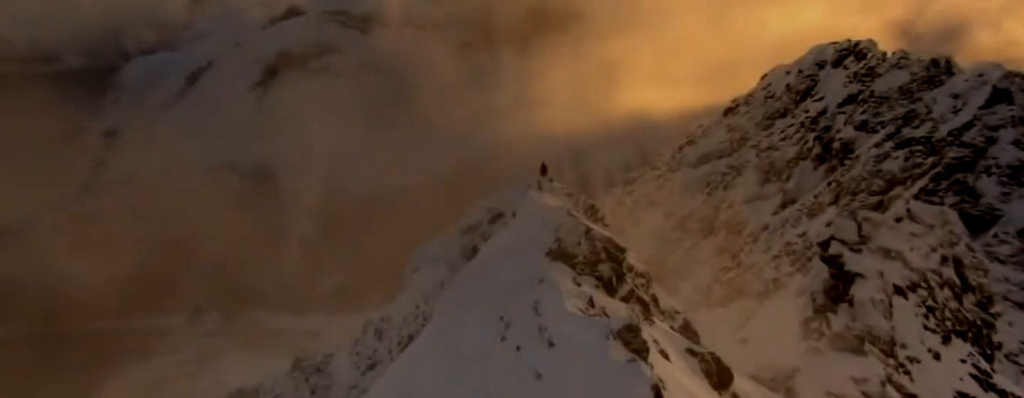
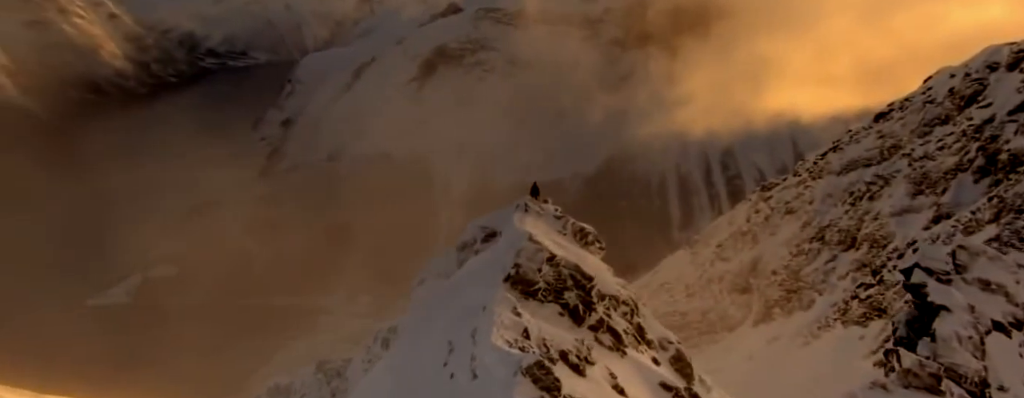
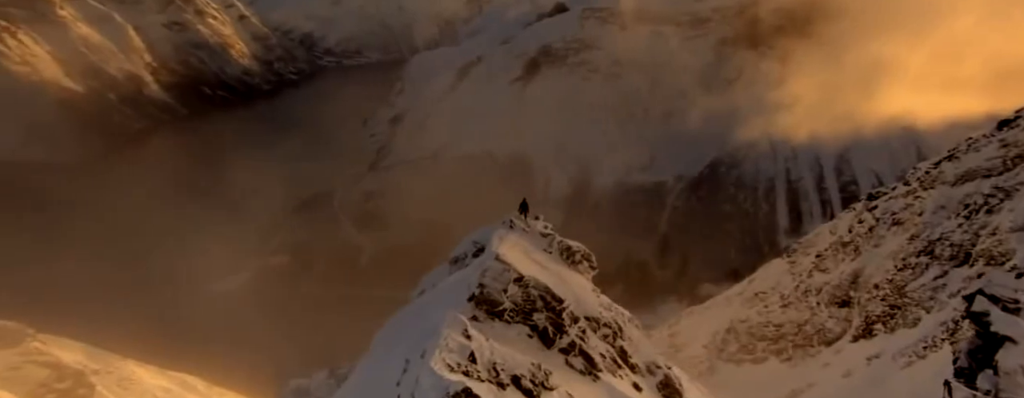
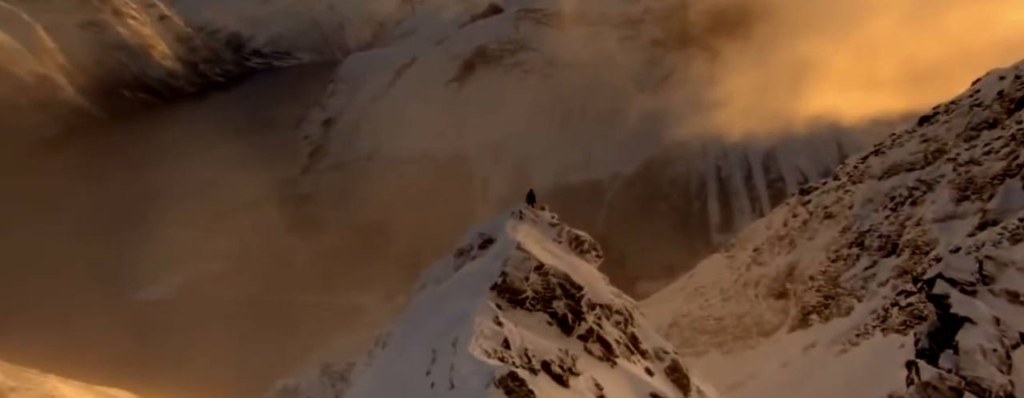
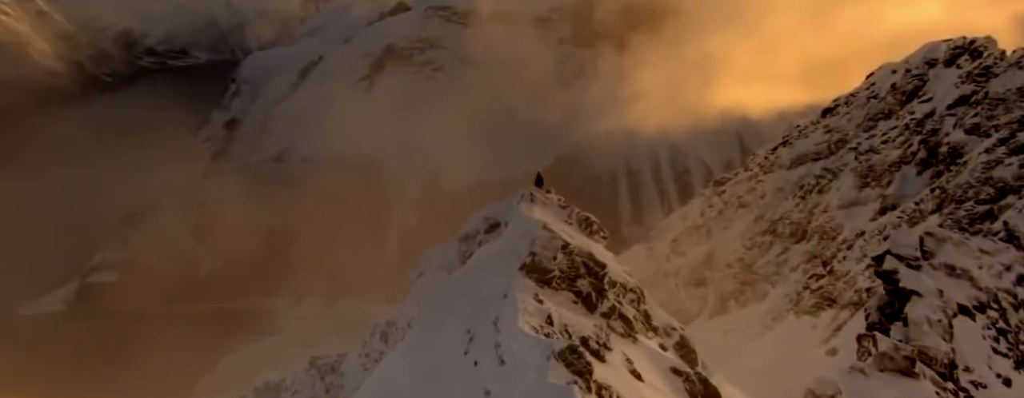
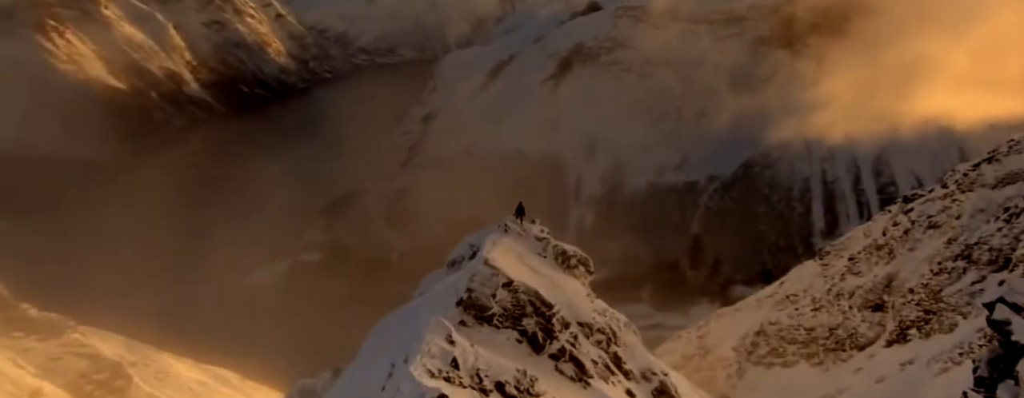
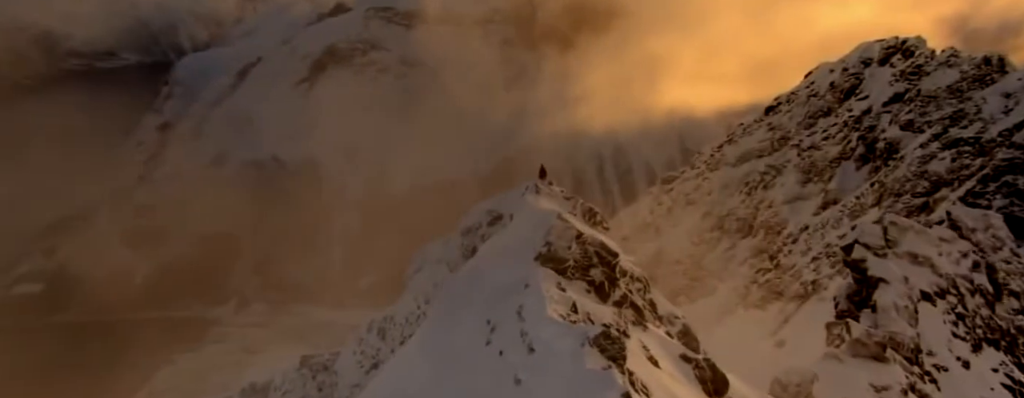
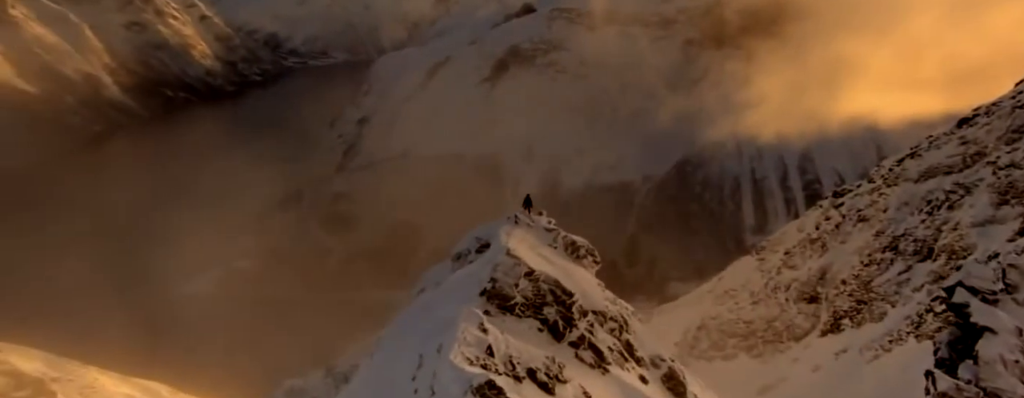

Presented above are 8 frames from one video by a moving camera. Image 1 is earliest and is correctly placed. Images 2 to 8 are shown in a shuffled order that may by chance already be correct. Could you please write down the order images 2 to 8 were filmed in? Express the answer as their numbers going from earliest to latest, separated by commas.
7, 5, 2, 4, 8, 3, 6
